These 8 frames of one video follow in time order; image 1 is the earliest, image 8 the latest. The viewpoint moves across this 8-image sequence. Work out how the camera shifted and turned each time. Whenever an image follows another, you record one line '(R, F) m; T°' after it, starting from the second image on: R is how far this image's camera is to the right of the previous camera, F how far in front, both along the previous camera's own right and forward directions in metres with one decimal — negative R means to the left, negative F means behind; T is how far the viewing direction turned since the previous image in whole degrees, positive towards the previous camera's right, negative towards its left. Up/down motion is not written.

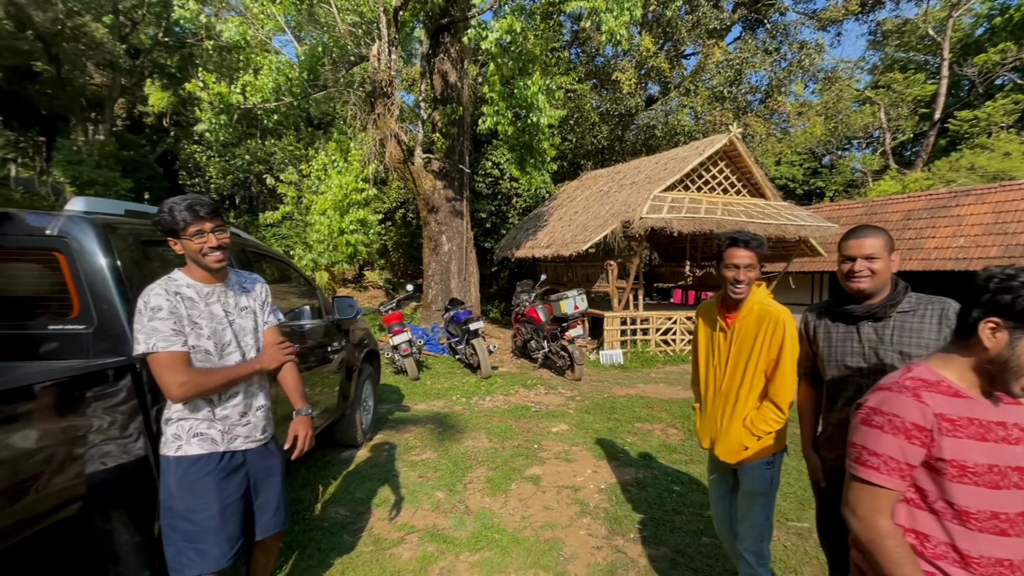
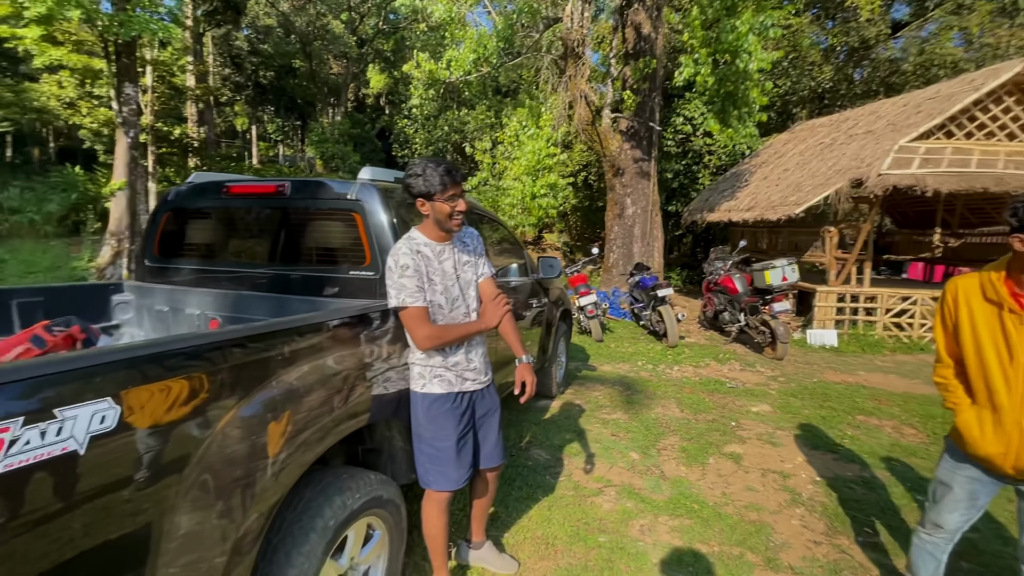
(-0.2, -0.1) m; -20°
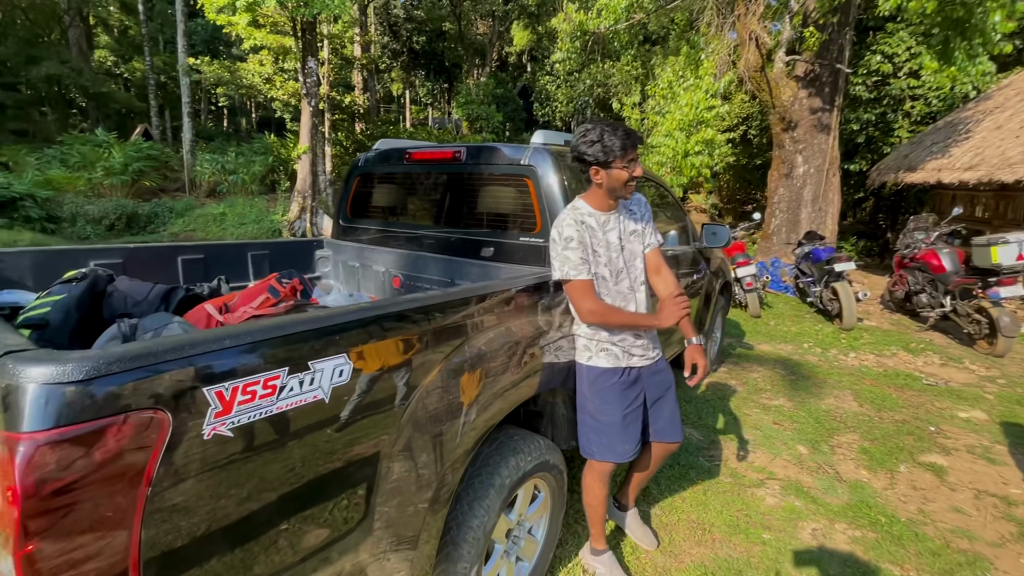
(-0.2, 0.0) m; -15°
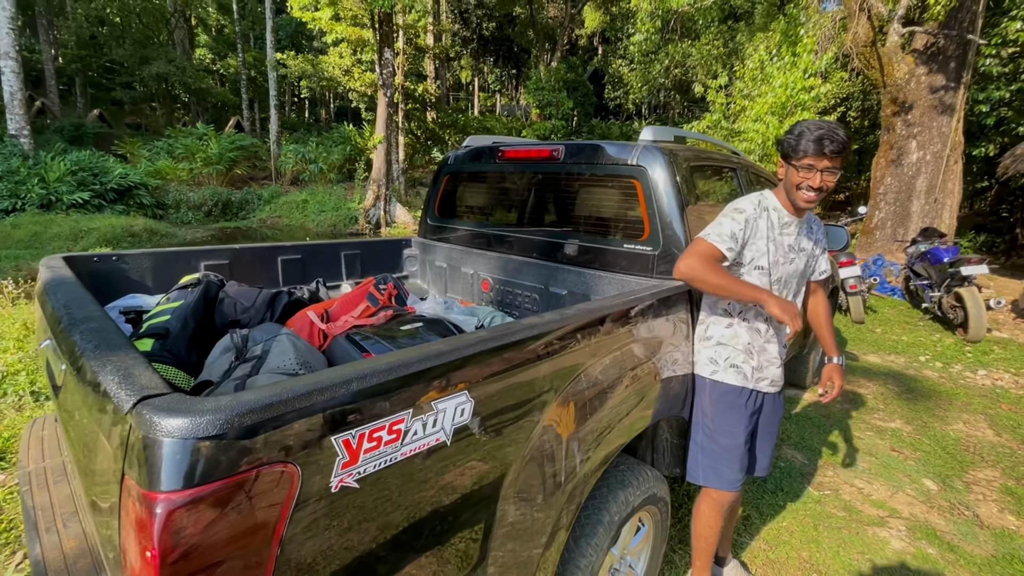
(-0.2, +0.1) m; -7°
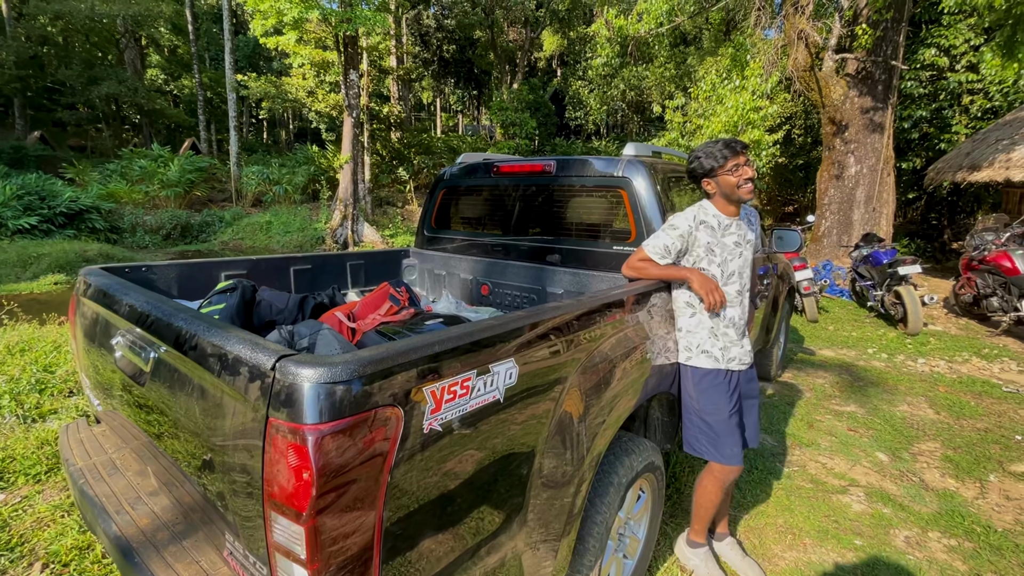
(-0.2, -0.2) m; +4°
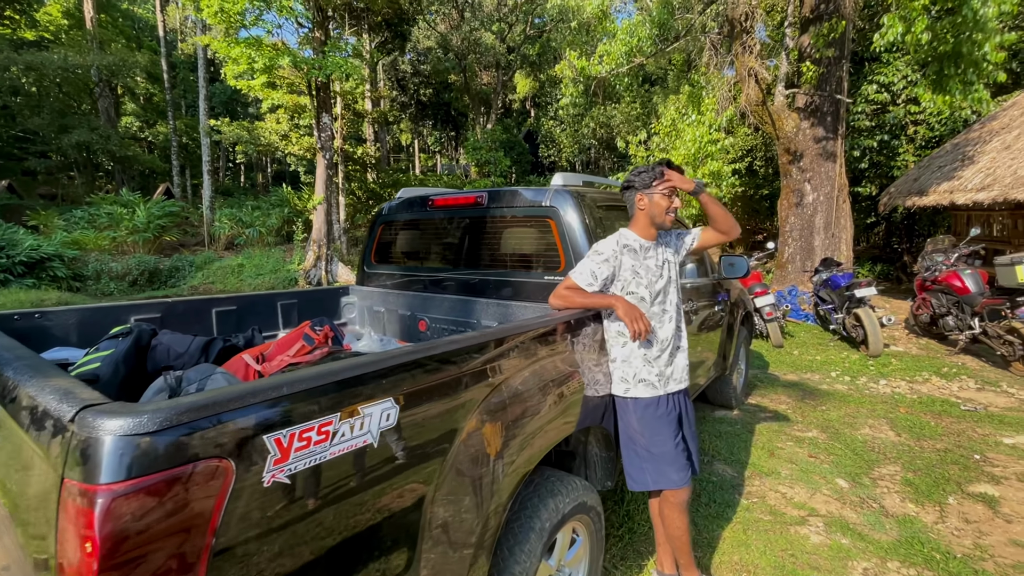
(+0.3, +0.1) m; +2°
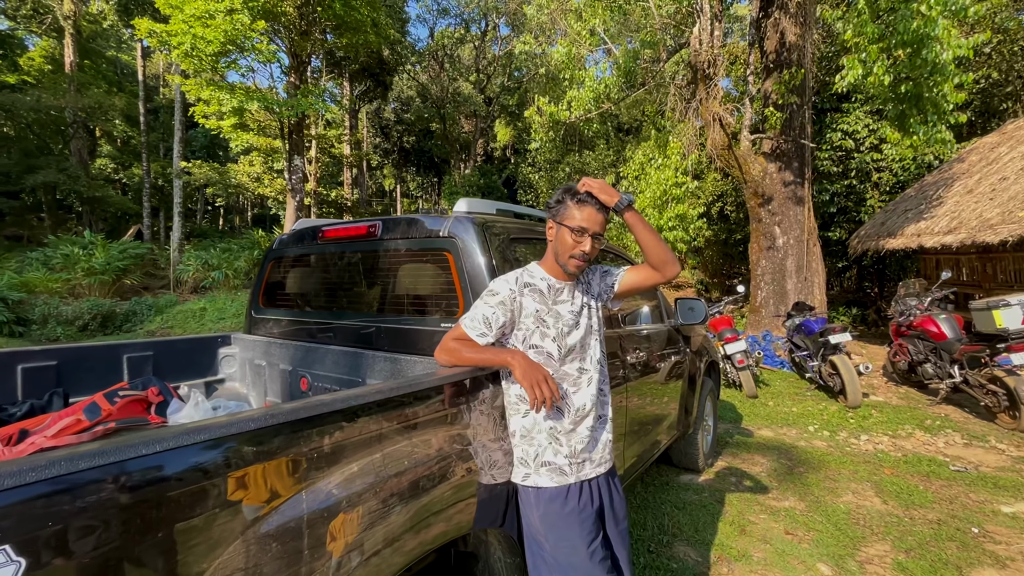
(+0.4, +0.5) m; +2°
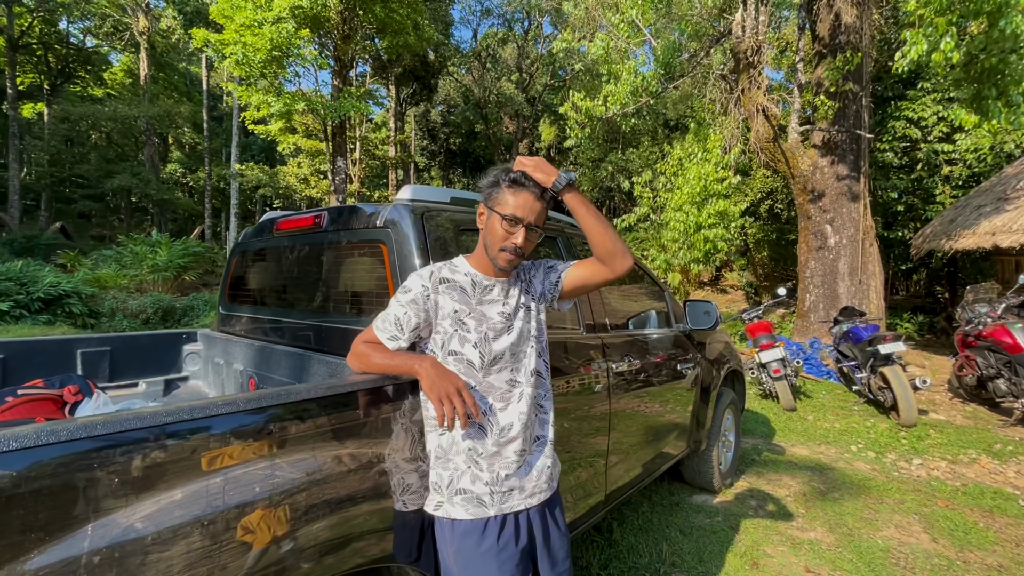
(+0.4, +0.2) m; -5°
